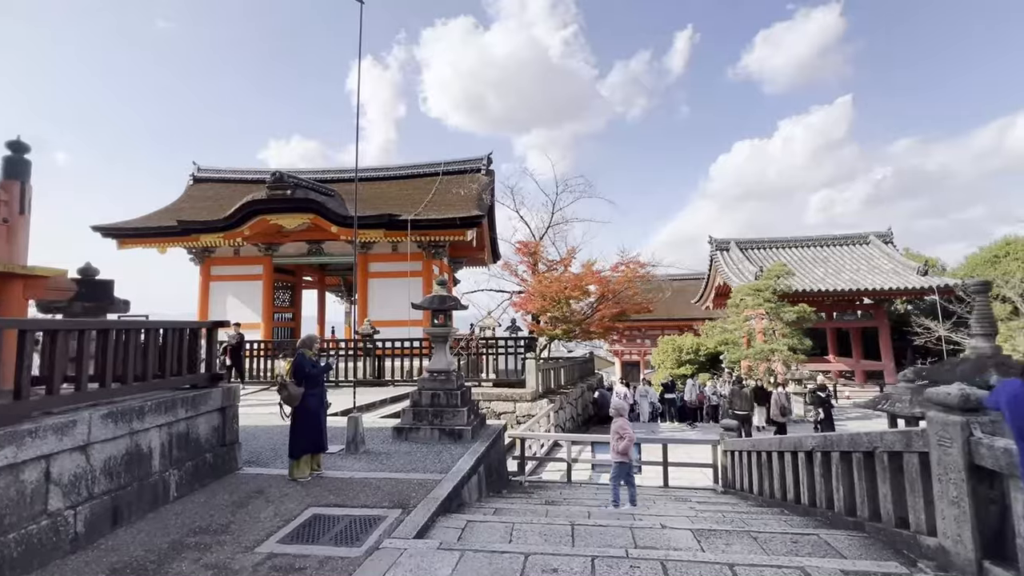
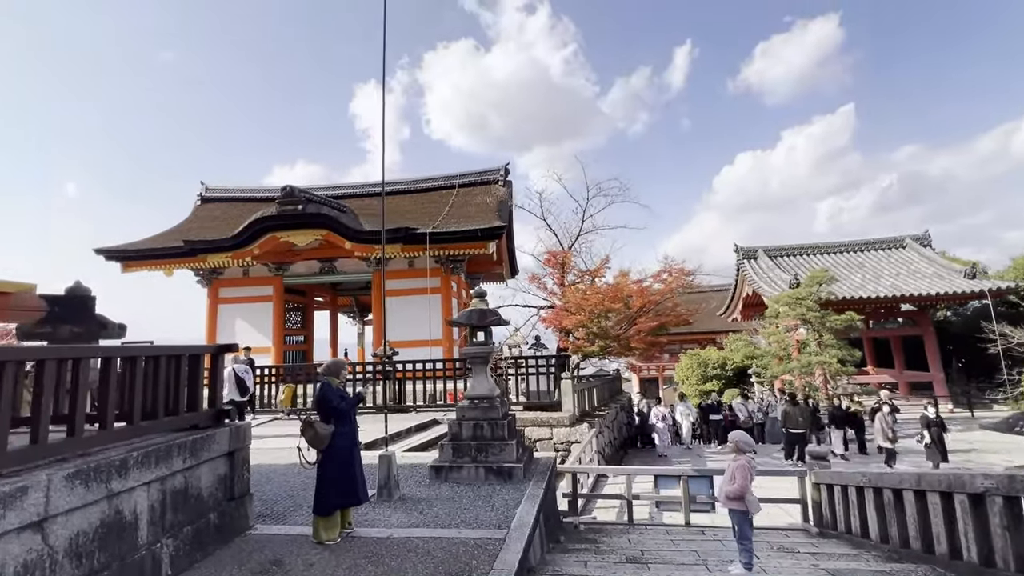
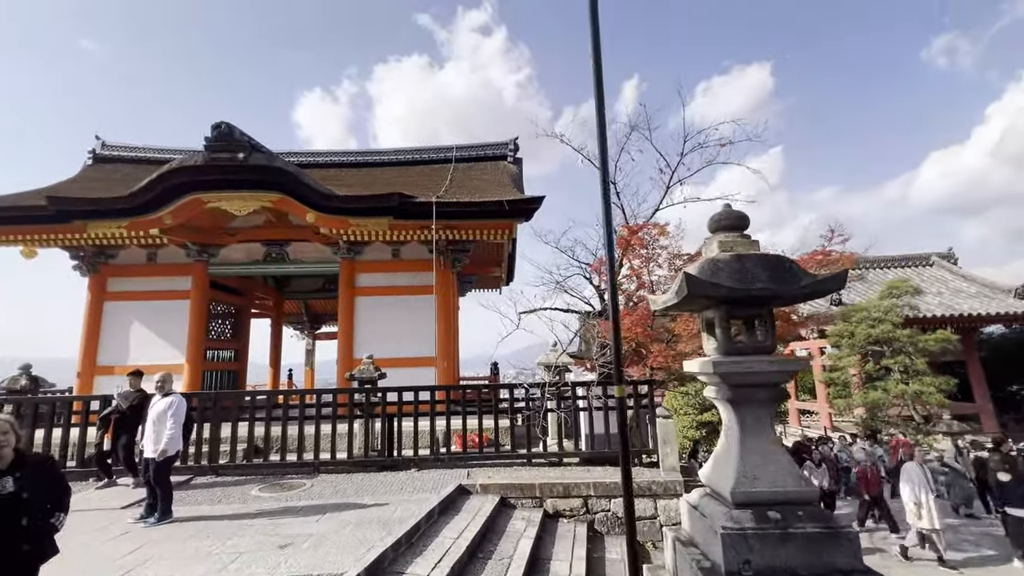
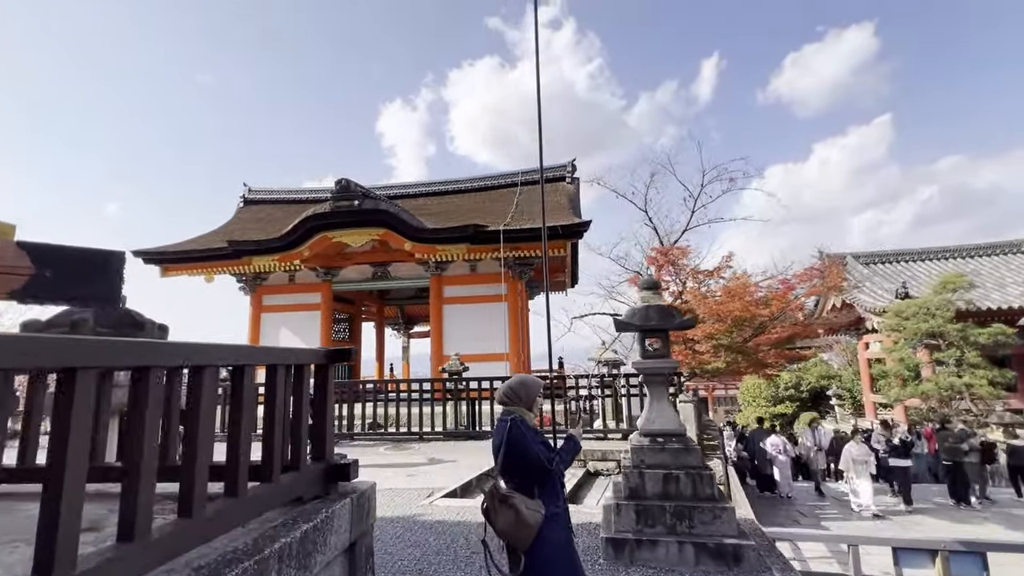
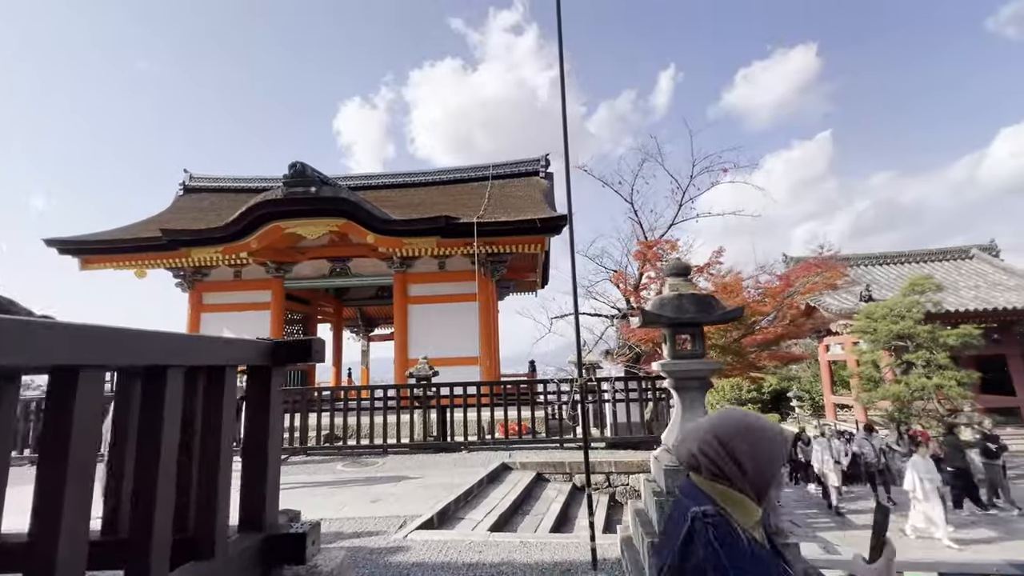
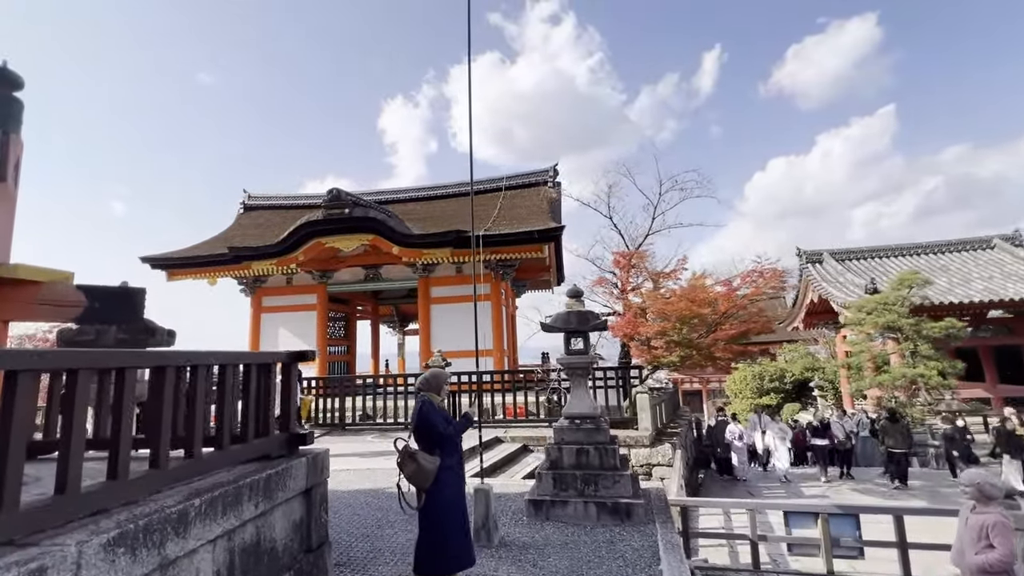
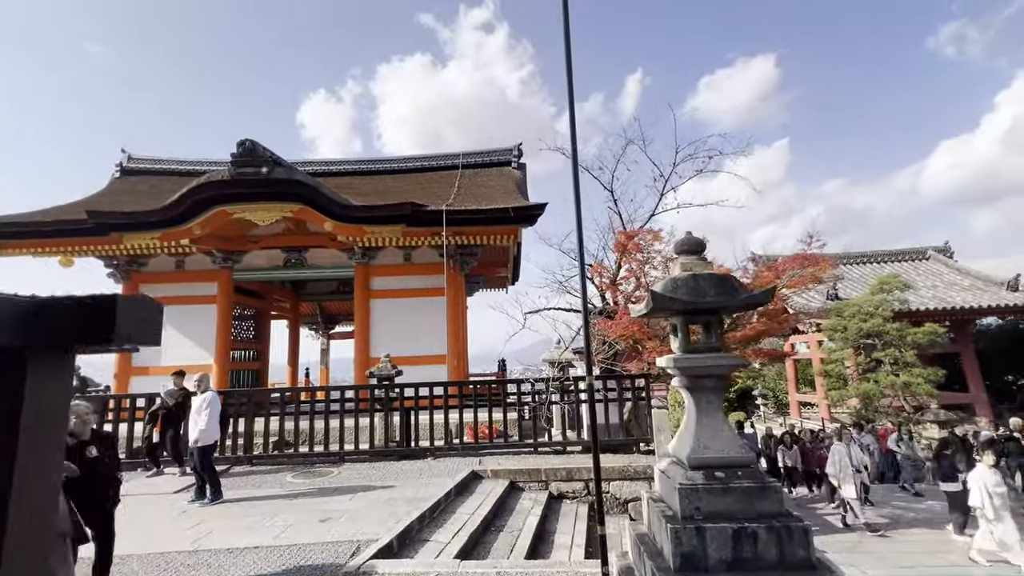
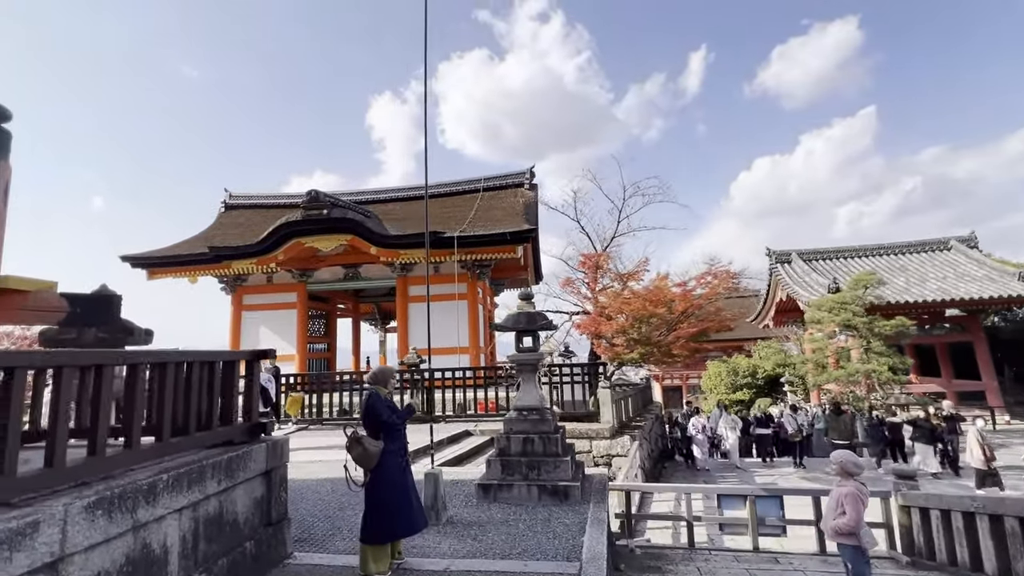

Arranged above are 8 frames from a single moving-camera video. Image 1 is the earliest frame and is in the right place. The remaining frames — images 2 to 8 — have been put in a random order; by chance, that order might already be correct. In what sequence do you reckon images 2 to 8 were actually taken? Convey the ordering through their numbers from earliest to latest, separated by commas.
2, 8, 6, 4, 5, 7, 3
